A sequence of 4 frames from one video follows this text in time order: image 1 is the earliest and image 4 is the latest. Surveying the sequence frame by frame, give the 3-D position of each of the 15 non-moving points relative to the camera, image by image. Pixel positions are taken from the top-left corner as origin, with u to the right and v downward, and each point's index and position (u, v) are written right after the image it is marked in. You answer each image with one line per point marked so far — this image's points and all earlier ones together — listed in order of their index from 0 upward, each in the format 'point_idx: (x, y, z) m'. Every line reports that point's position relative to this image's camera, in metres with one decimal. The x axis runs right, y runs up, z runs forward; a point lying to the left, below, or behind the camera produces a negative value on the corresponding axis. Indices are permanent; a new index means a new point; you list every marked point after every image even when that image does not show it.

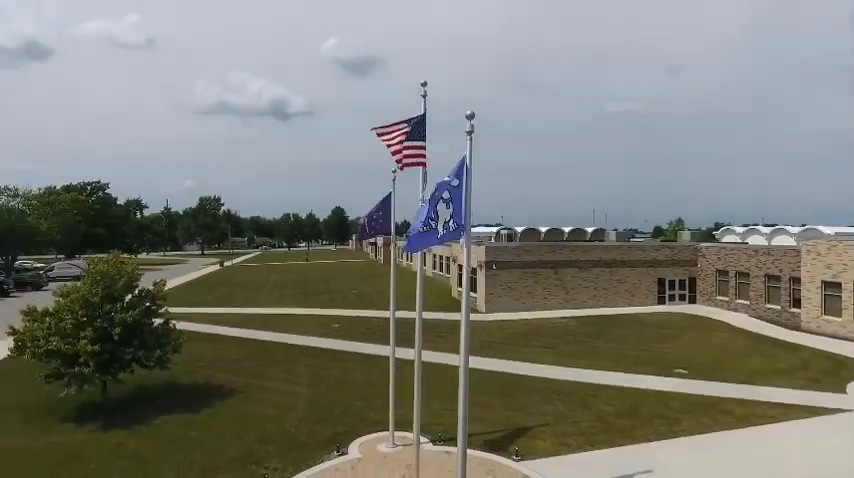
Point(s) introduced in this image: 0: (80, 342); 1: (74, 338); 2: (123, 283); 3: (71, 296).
0: (-9.9, -2.9, +15.0) m
1: (-10.1, -2.8, +15.0) m
2: (-9.2, -1.3, +15.9) m
3: (-10.3, -1.7, +15.3) m
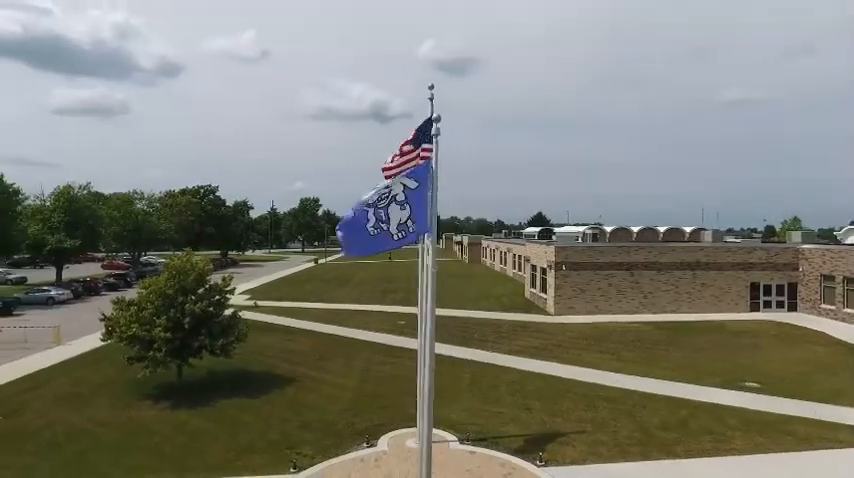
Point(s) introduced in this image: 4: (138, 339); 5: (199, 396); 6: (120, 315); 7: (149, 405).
0: (-8.7, -2.9, +16.9) m
1: (-8.8, -2.8, +17.0) m
2: (-7.8, -1.3, +17.6) m
3: (-9.1, -1.6, +17.3) m
4: (-9.3, -3.2, +16.8) m
5: (-7.5, -5.1, +17.2) m
6: (-10.0, -2.5, +17.1) m
7: (-8.7, -5.2, +16.6) m
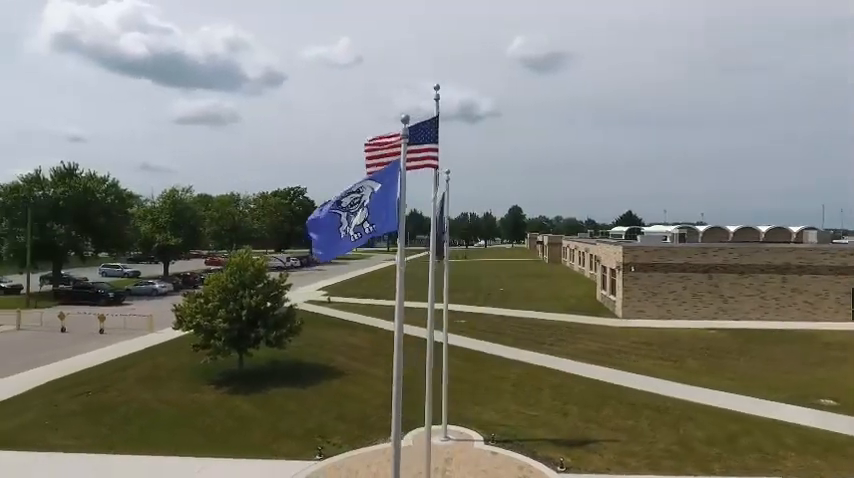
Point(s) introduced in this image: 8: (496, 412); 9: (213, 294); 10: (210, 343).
0: (-7.3, -2.8, +18.3) m
1: (-7.5, -2.7, +18.5) m
2: (-6.3, -1.2, +19.0) m
3: (-7.6, -1.5, +18.8) m
4: (-7.9, -3.1, +18.4) m
5: (-6.0, -5.1, +18.5) m
6: (-8.5, -2.4, +18.8) m
7: (-7.4, -5.1, +18.1) m
8: (+2.0, -5.0, +15.1) m
9: (-7.5, -2.0, +18.7) m
10: (-7.6, -3.6, +18.4) m
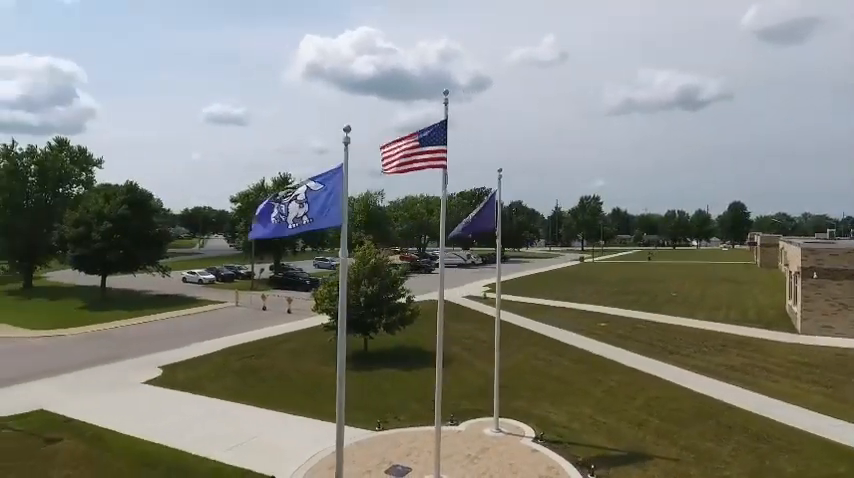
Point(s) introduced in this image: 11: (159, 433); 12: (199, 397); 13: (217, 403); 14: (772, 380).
0: (-3.4, -2.7, +21.3) m
1: (-3.5, -2.5, +21.4) m
2: (-2.3, -1.1, +21.4) m
3: (-3.5, -1.4, +21.8) m
4: (-4.0, -3.0, +21.5) m
5: (-2.2, -4.9, +20.9) m
6: (-4.4, -2.2, +22.2) m
7: (-3.7, -5.0, +21.1) m
8: (+3.9, -4.9, +14.7) m
9: (-3.5, -1.8, +21.7) m
10: (-3.7, -3.5, +21.4) m
11: (-7.1, -5.2, +14.1) m
12: (-7.5, -5.2, +17.4) m
13: (-6.6, -5.2, +16.7) m
14: (+11.3, -4.6, +17.2) m
